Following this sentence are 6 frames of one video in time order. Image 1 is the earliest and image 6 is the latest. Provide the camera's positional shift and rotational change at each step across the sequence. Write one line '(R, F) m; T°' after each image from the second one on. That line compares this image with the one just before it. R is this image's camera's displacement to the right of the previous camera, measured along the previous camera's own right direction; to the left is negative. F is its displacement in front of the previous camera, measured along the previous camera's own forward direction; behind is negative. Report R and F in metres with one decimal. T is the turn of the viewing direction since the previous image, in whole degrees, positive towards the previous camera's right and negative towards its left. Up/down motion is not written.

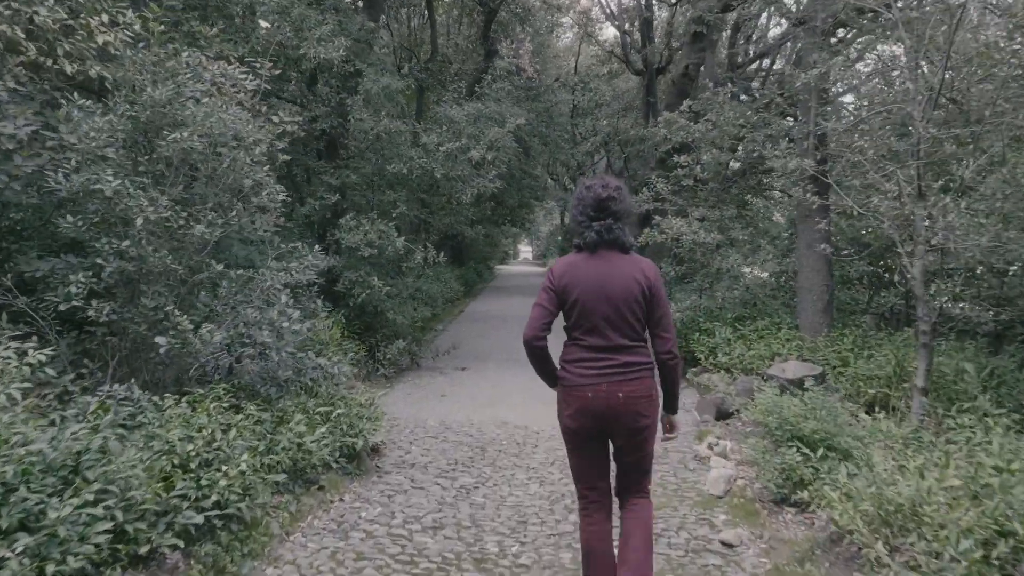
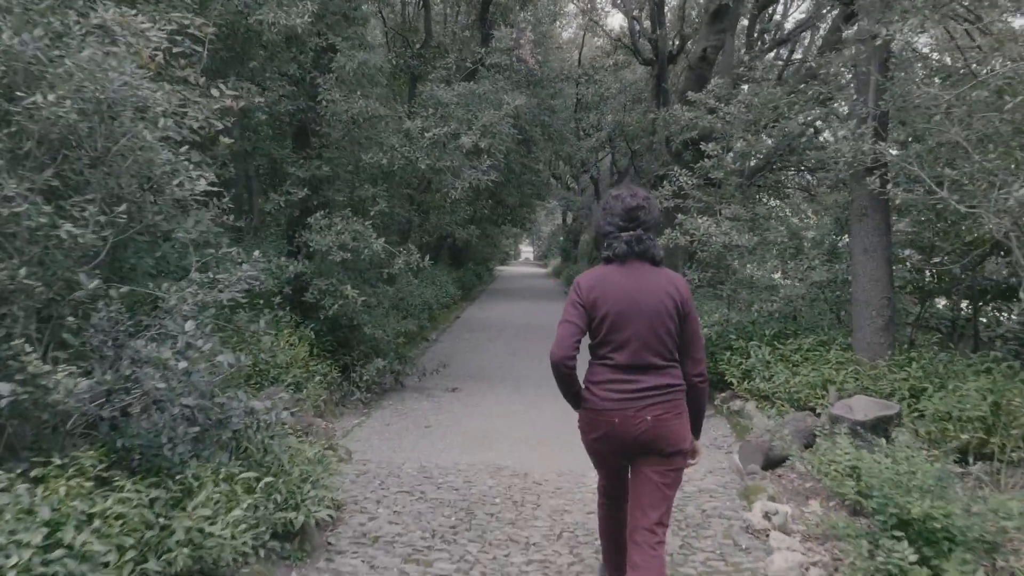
(0.0, +1.4) m; 0°
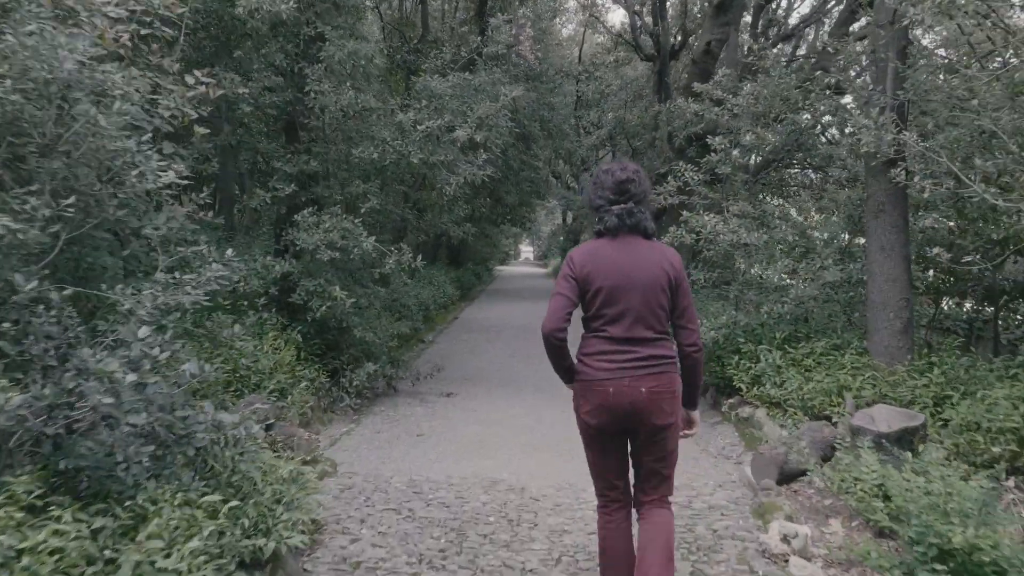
(0.0, +0.4) m; 0°
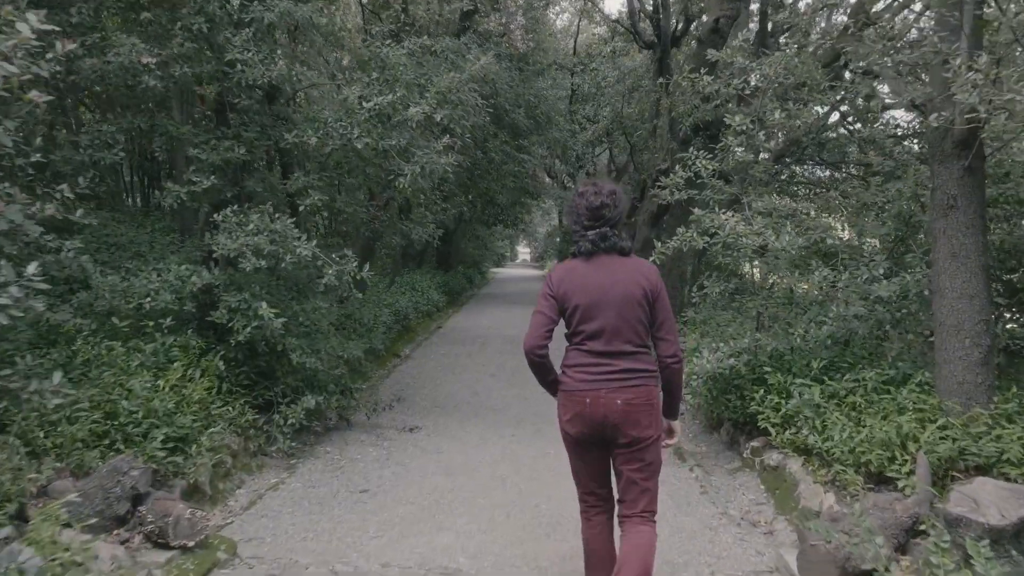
(+0.2, +1.5) m; 0°
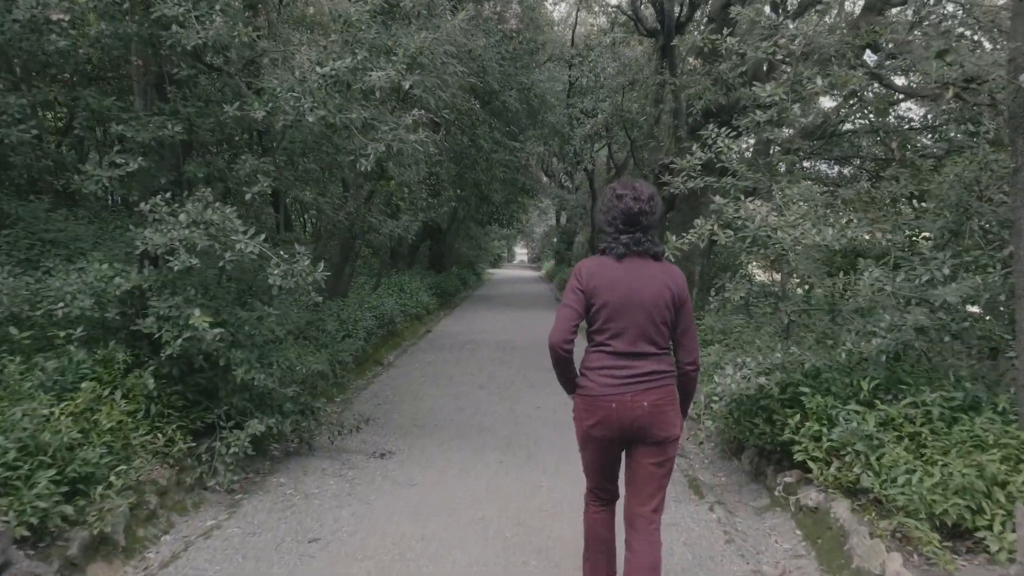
(+0.1, +1.0) m; 0°
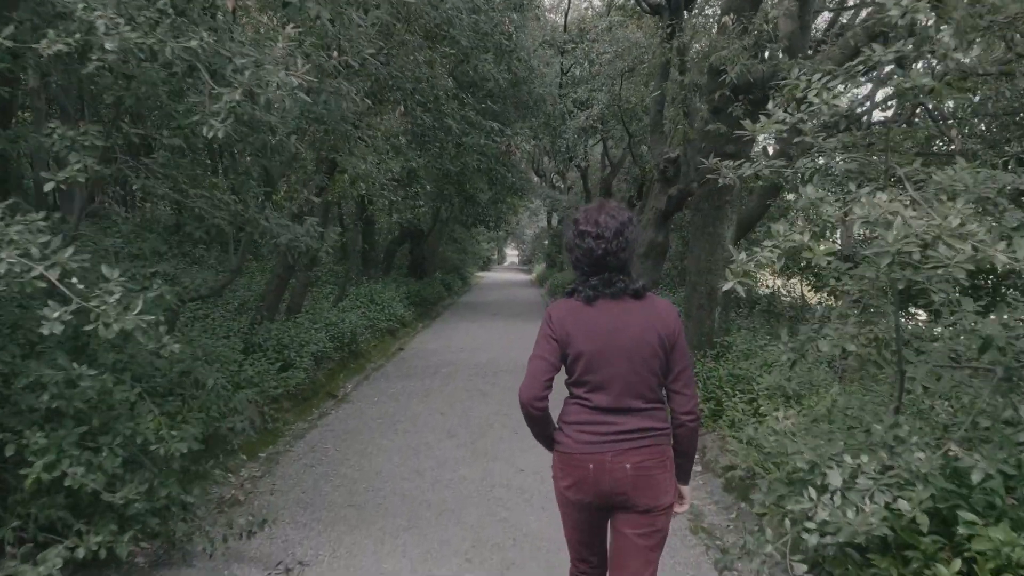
(+0.1, +2.1) m; 0°
